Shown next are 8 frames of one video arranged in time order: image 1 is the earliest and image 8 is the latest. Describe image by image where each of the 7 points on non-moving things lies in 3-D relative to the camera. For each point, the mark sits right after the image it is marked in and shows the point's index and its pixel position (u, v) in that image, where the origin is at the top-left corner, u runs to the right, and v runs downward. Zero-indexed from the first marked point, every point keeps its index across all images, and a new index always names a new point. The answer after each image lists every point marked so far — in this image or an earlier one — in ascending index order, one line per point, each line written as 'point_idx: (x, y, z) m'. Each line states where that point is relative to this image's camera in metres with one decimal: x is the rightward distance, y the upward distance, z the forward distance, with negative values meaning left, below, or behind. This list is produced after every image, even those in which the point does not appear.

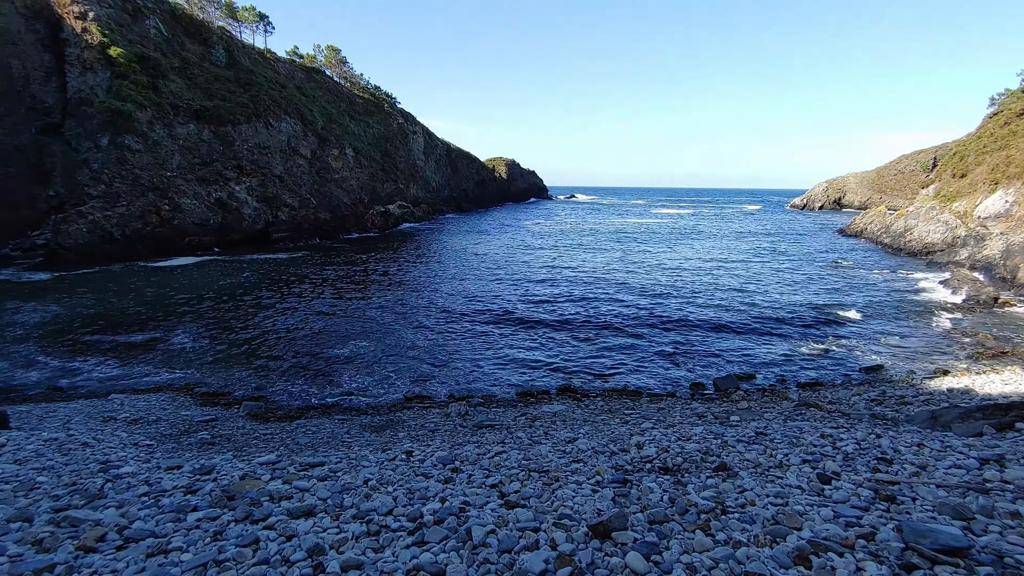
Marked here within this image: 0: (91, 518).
0: (-5.8, -3.2, +5.8) m
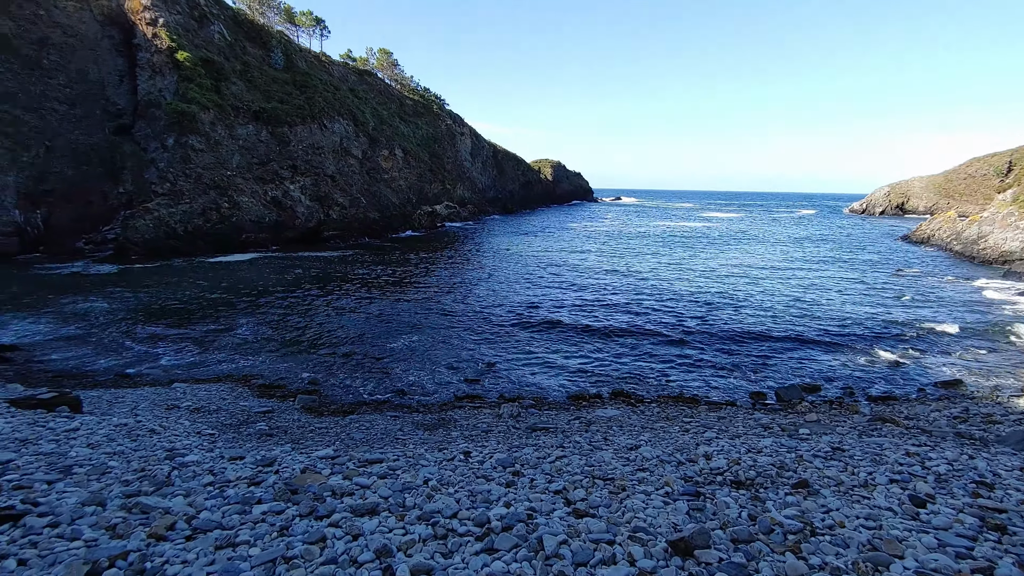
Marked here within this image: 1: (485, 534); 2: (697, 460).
0: (-4.8, -3.0, +5.8) m
1: (-0.4, -3.2, +5.6) m
2: (+4.0, -3.7, +9.3) m
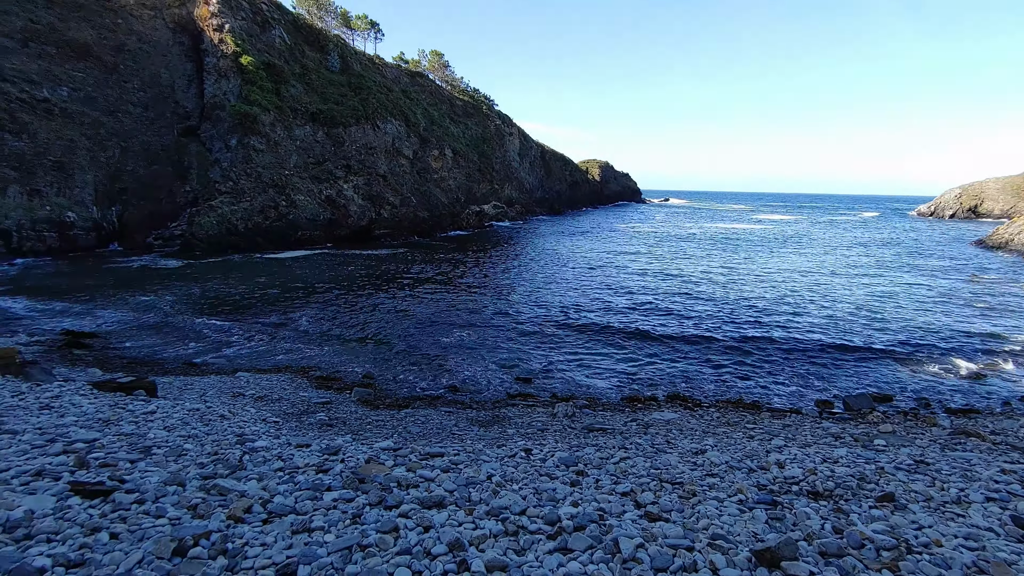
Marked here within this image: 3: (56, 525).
0: (-3.8, -2.8, +5.9) m
1: (+0.6, -3.1, +5.3) m
2: (+5.2, -3.7, +8.7) m
3: (-5.0, -2.6, +4.6) m
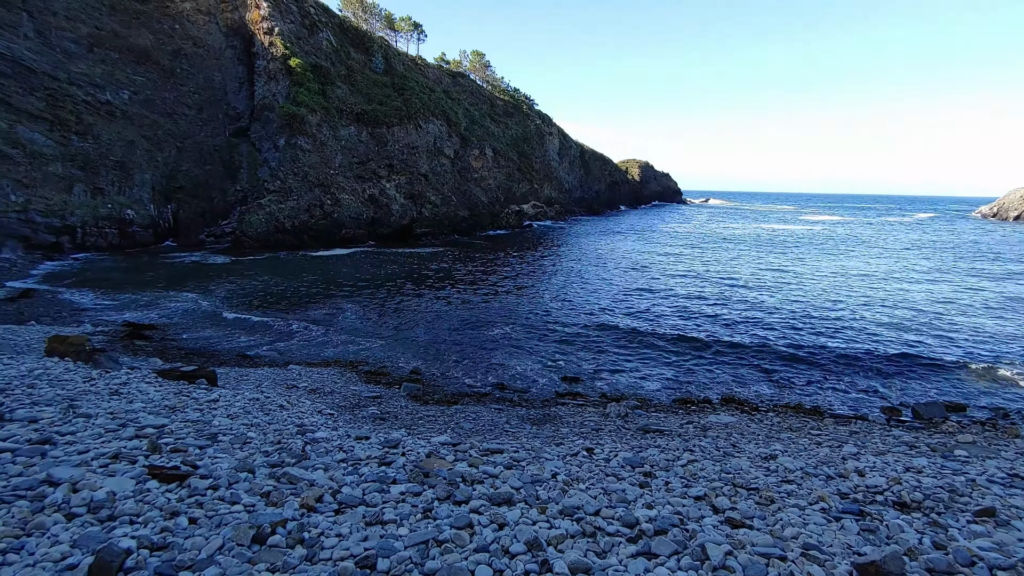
0: (-2.9, -2.6, +5.9) m
1: (+1.5, -2.9, +5.0) m
2: (+6.3, -3.6, +8.0) m
3: (-4.1, -2.4, +4.6) m
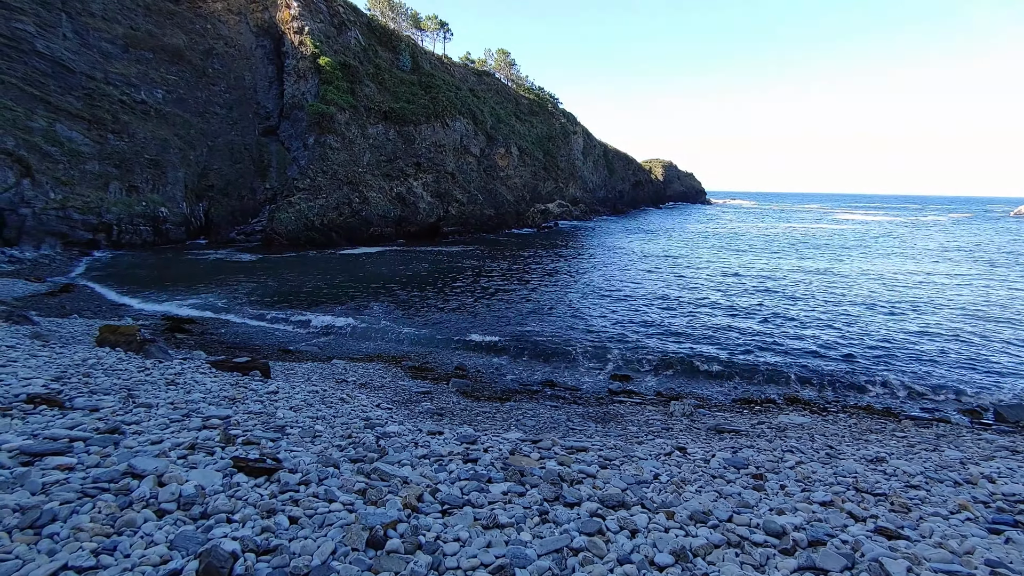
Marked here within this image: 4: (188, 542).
0: (-1.5, -2.3, +5.3) m
1: (+2.8, -2.6, +4.3) m
2: (+7.8, -3.3, +7.2) m
3: (-2.7, -2.1, +4.1) m
4: (-2.7, -2.1, +3.5) m
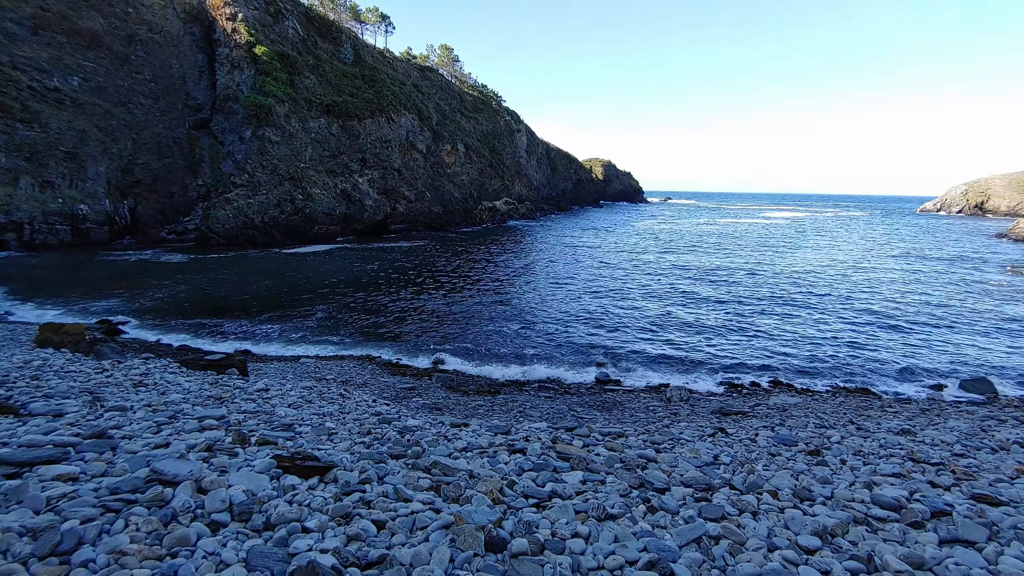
0: (-0.5, -2.0, +4.6) m
1: (+3.8, -2.2, +4.1) m
2: (+8.5, -2.8, +7.4) m
3: (-1.7, -1.7, +3.3) m
4: (-1.6, -1.8, +2.7) m
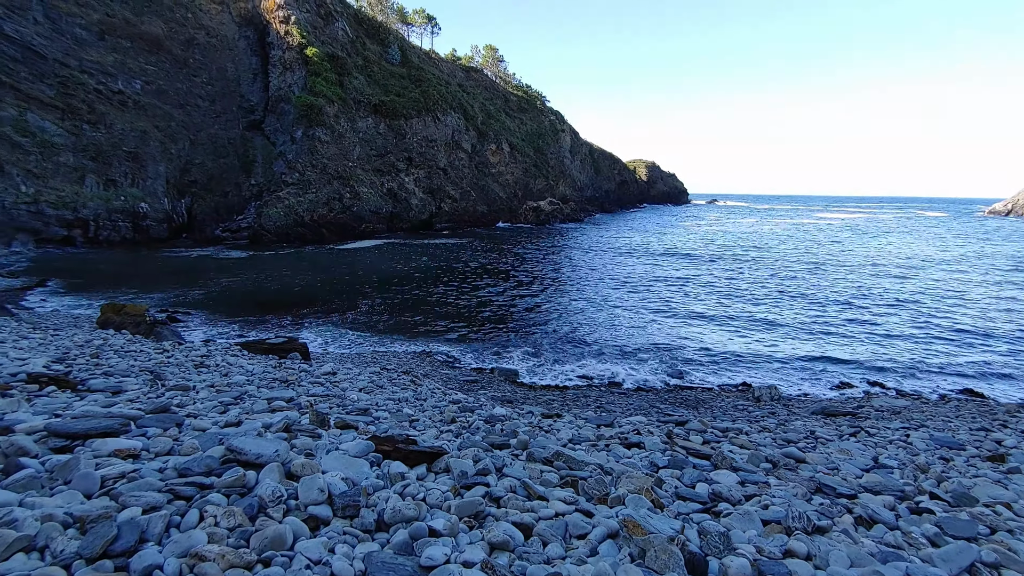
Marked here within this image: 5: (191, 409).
0: (+0.7, -1.5, +3.7) m
1: (+5.0, -1.8, +2.8) m
2: (+9.9, -2.3, +5.8) m
3: (-0.6, -1.3, +2.5) m
4: (-0.5, -1.3, +1.9) m
5: (-3.5, -1.3, +4.7) m
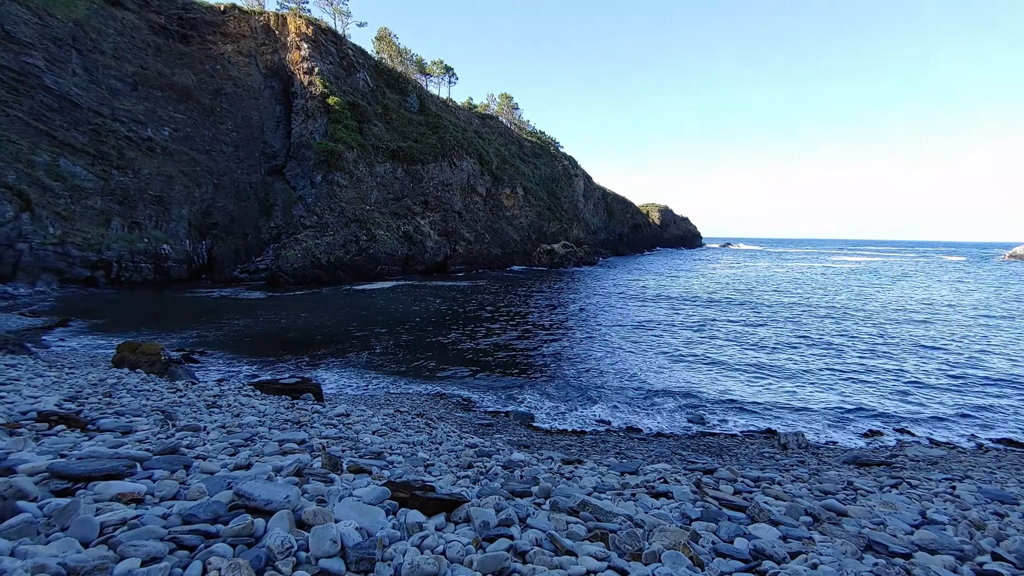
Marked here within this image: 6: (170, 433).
0: (+0.8, -1.8, +3.4) m
1: (+5.1, -2.0, +2.4) m
2: (+10.1, -2.8, +5.2) m
3: (-0.4, -1.4, +2.3) m
4: (-0.4, -1.4, +1.7) m
5: (-3.3, -1.7, +4.5) m
6: (-4.3, -1.8, +5.3) m
